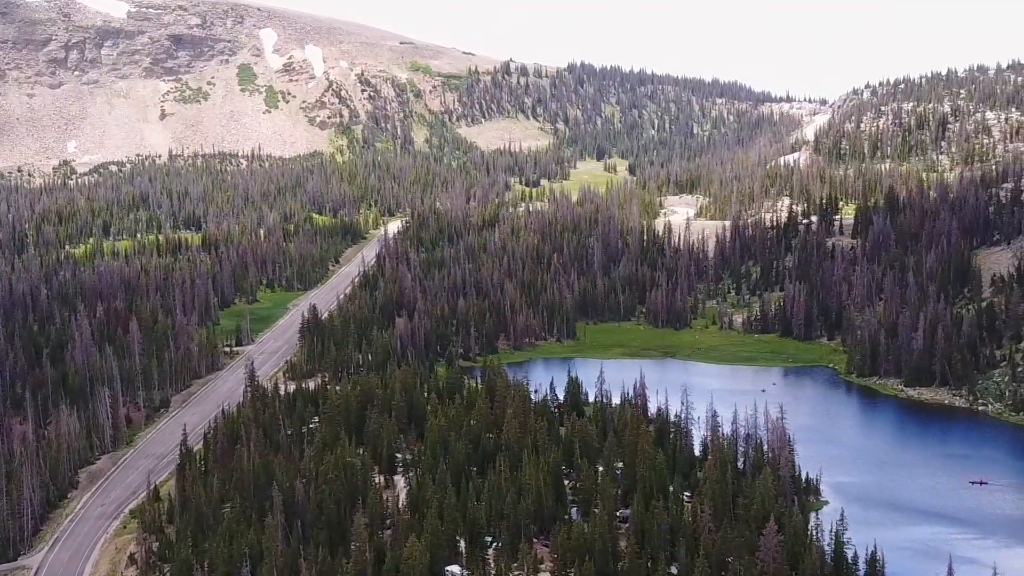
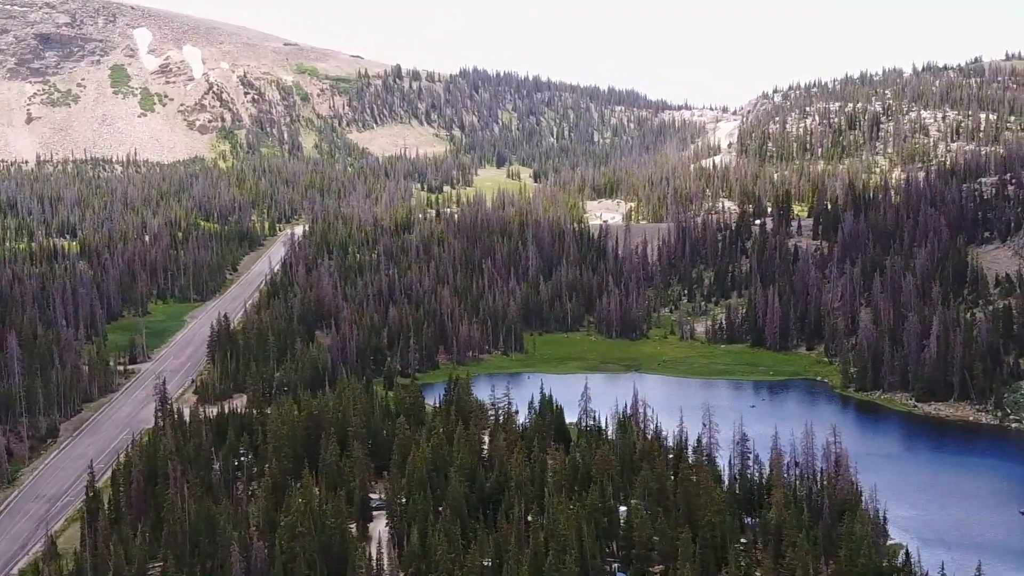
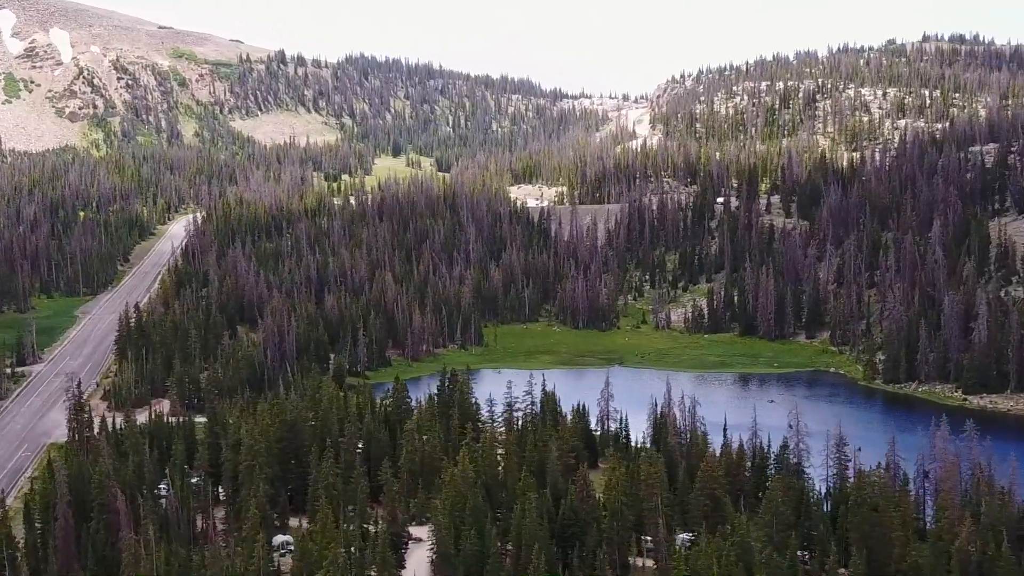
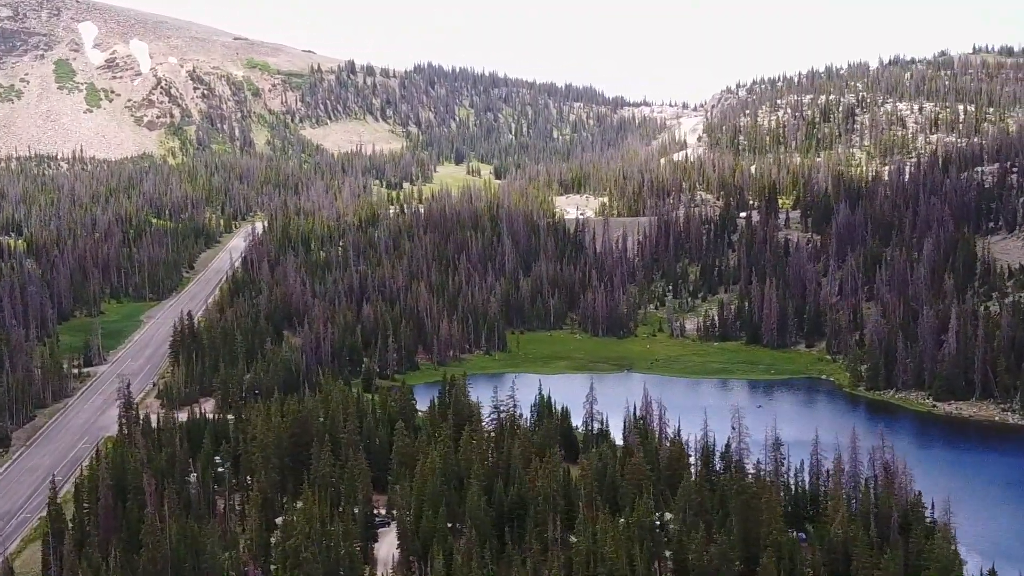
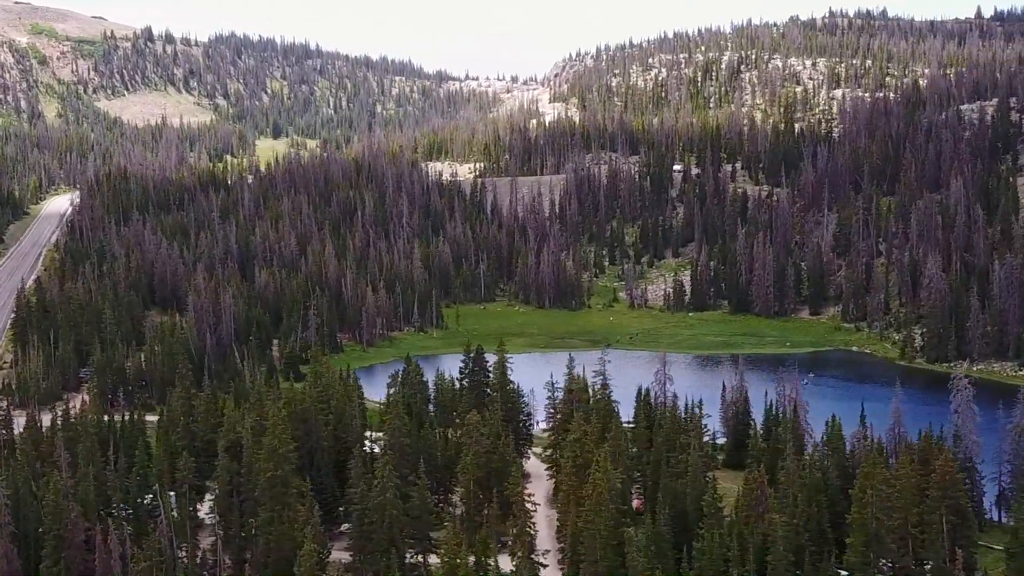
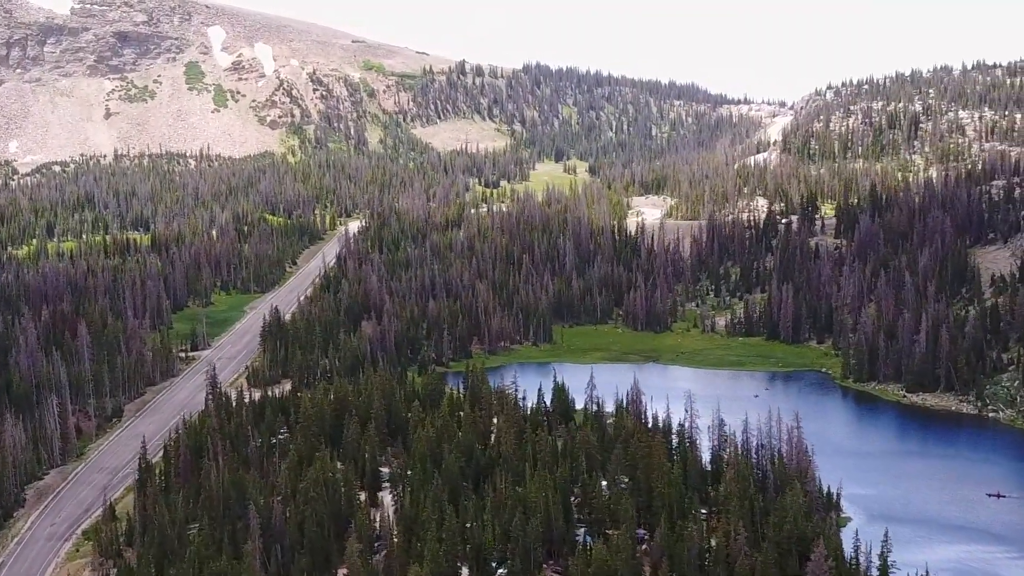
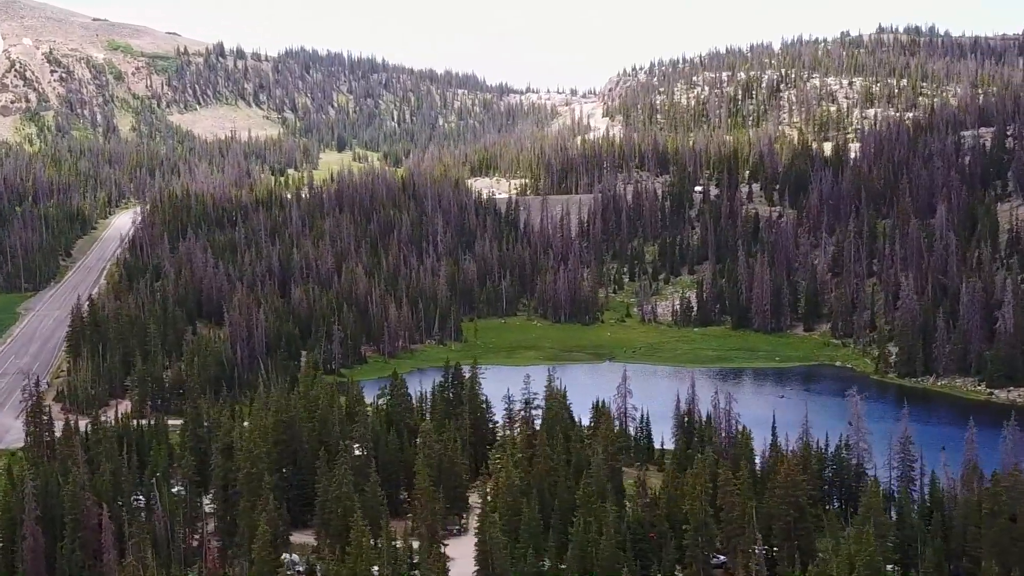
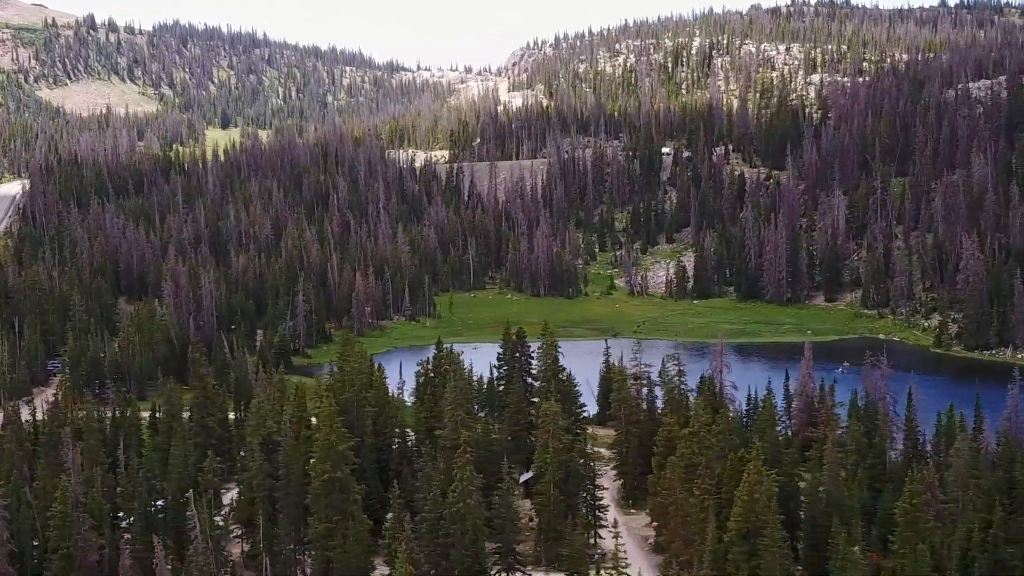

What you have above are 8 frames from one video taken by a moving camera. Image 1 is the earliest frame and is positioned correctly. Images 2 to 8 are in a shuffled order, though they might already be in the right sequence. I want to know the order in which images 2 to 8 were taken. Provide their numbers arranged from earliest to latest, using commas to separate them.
6, 2, 4, 3, 7, 5, 8
